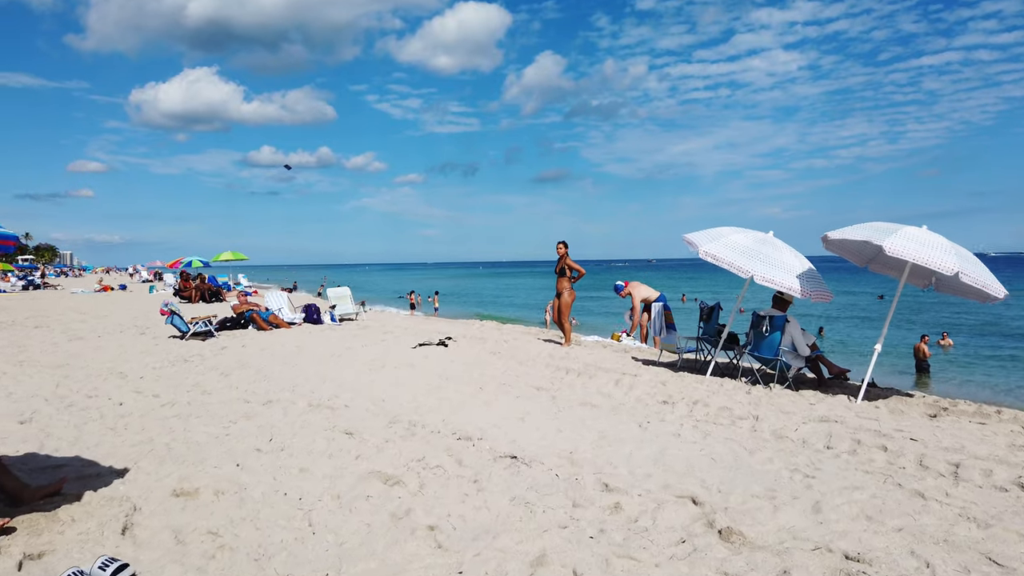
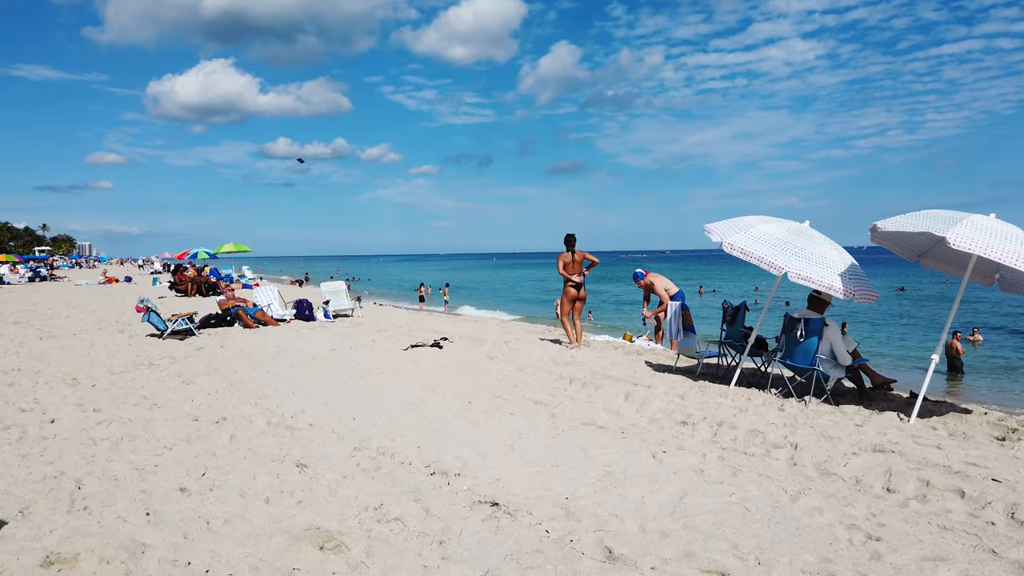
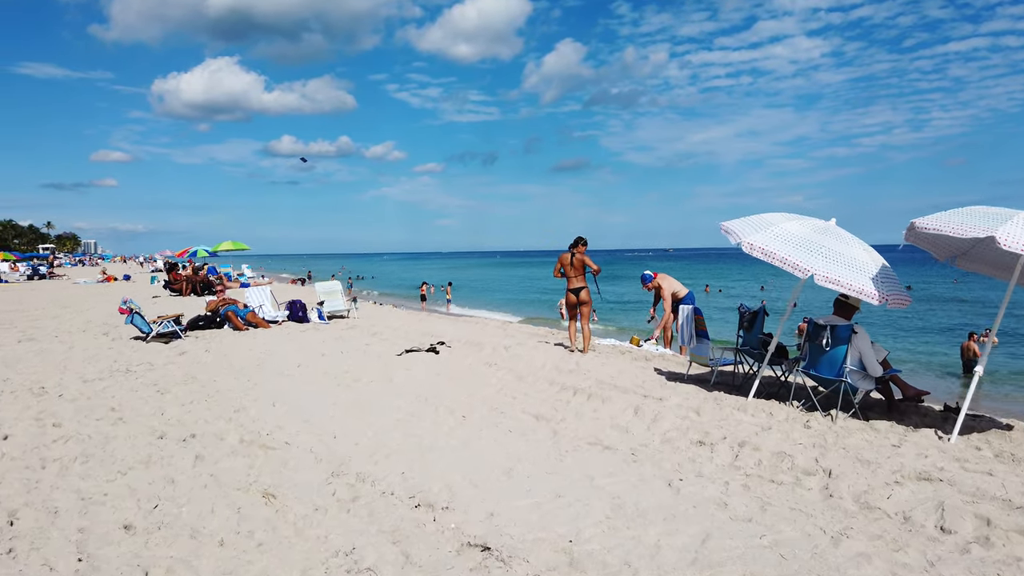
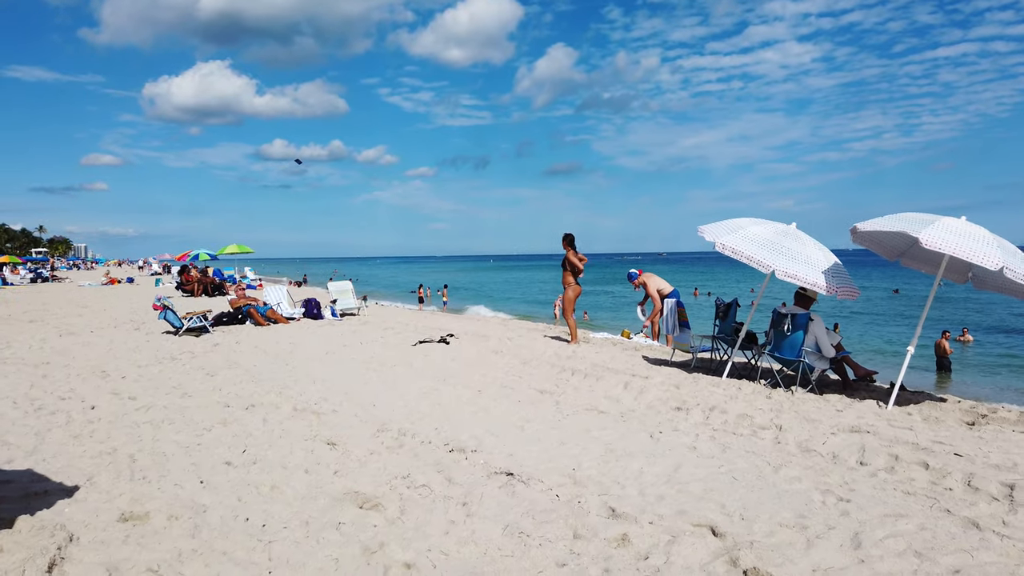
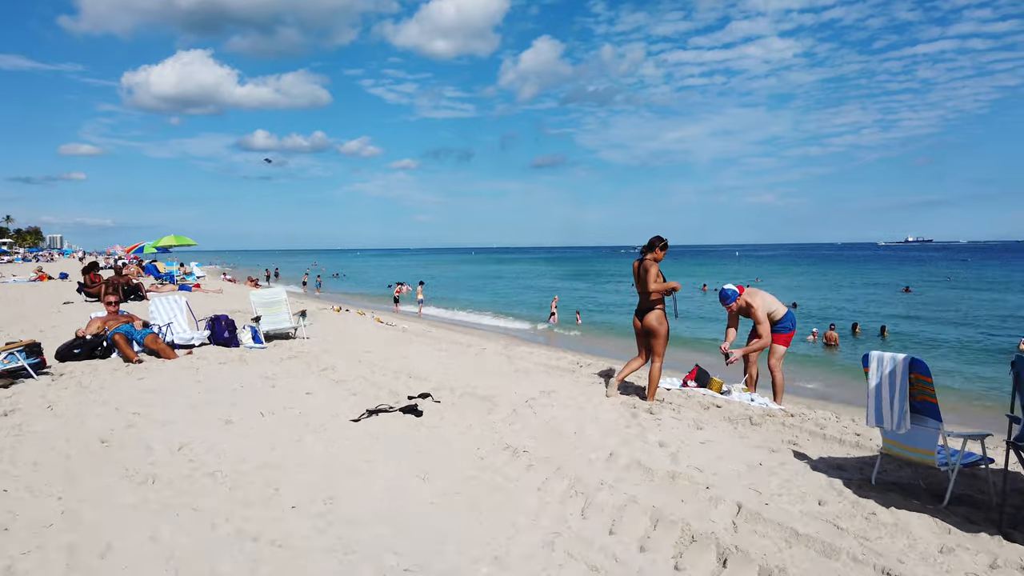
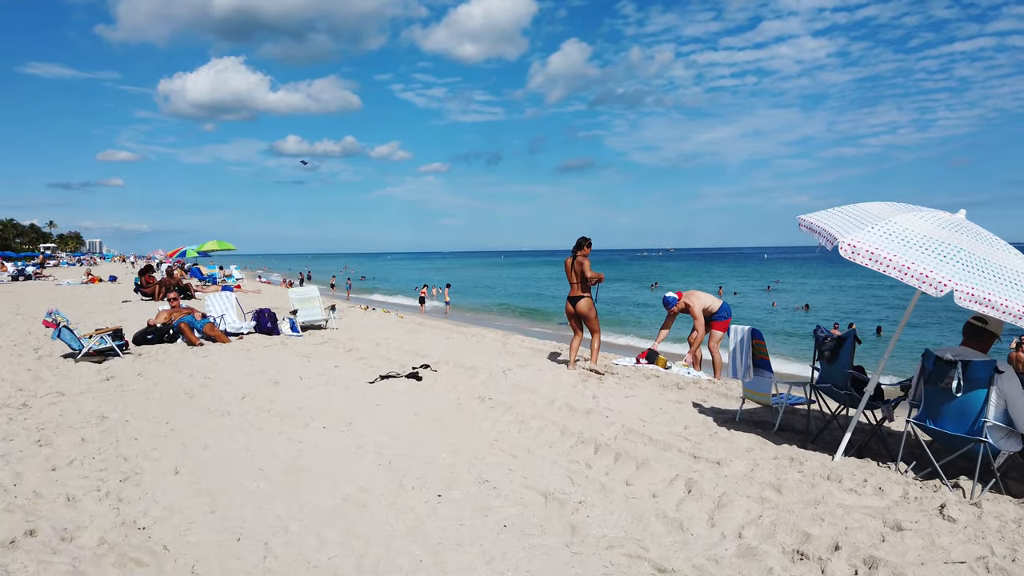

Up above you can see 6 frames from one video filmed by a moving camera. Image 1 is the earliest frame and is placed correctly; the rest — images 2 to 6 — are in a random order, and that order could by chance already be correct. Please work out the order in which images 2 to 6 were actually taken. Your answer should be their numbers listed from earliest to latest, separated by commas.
4, 2, 3, 6, 5
